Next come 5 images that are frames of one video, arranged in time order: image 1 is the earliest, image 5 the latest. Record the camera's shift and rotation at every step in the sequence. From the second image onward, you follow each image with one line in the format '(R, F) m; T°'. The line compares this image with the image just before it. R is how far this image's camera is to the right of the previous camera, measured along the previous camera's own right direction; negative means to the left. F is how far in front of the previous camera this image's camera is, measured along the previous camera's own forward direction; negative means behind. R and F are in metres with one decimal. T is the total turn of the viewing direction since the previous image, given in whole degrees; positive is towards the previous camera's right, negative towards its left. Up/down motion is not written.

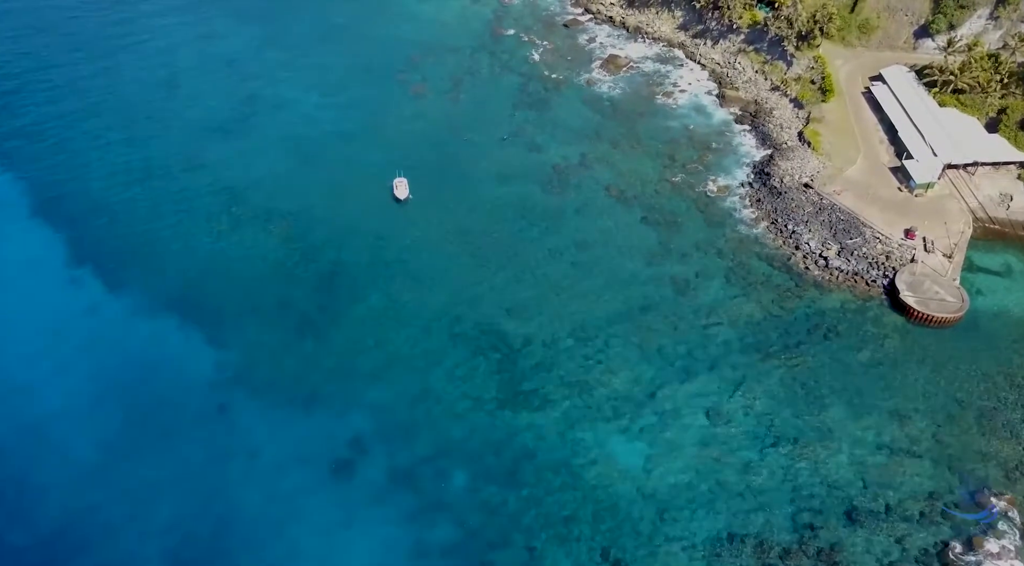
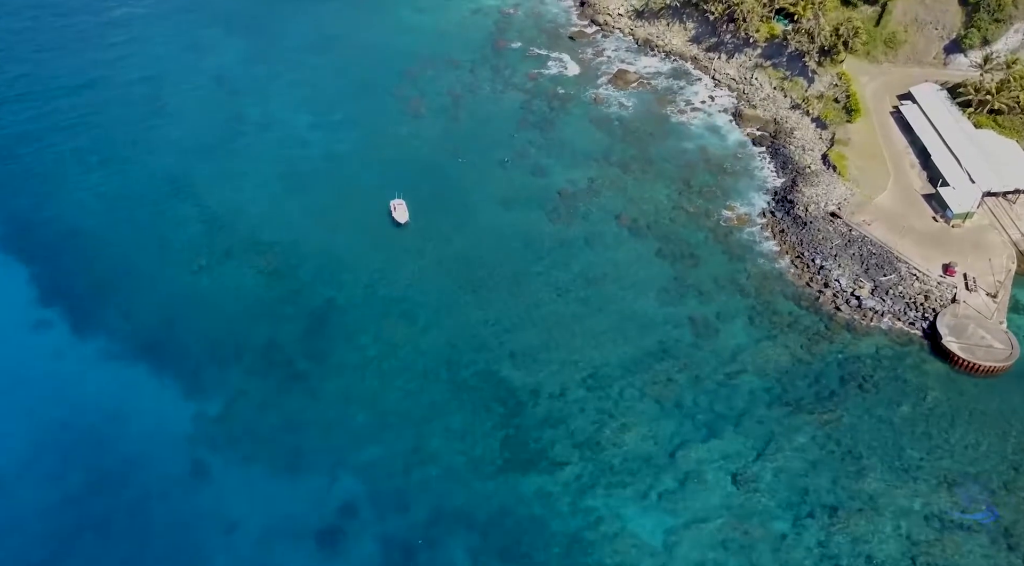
(-0.2, +6.2) m; 0°
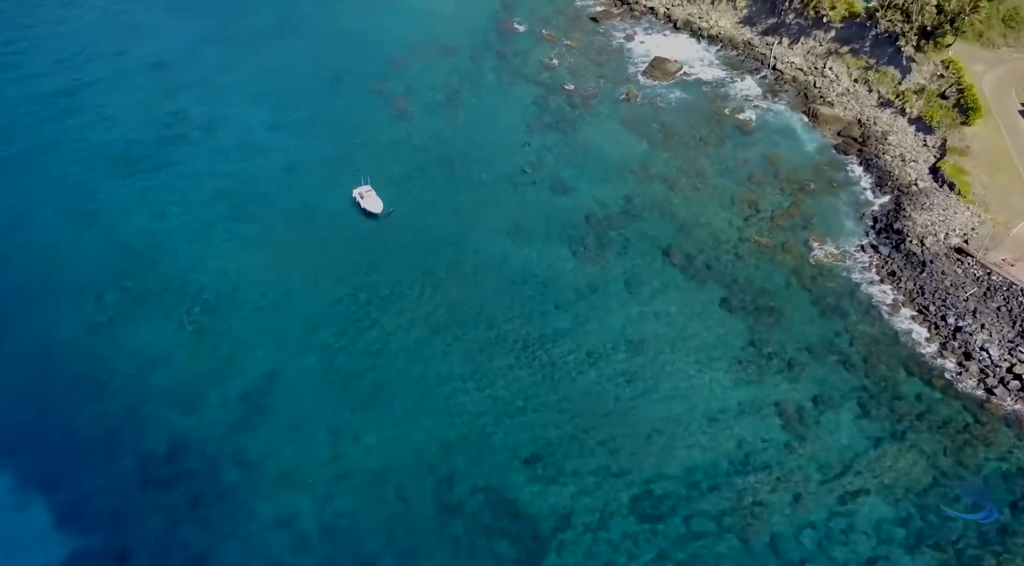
(-0.7, +20.7) m; 0°
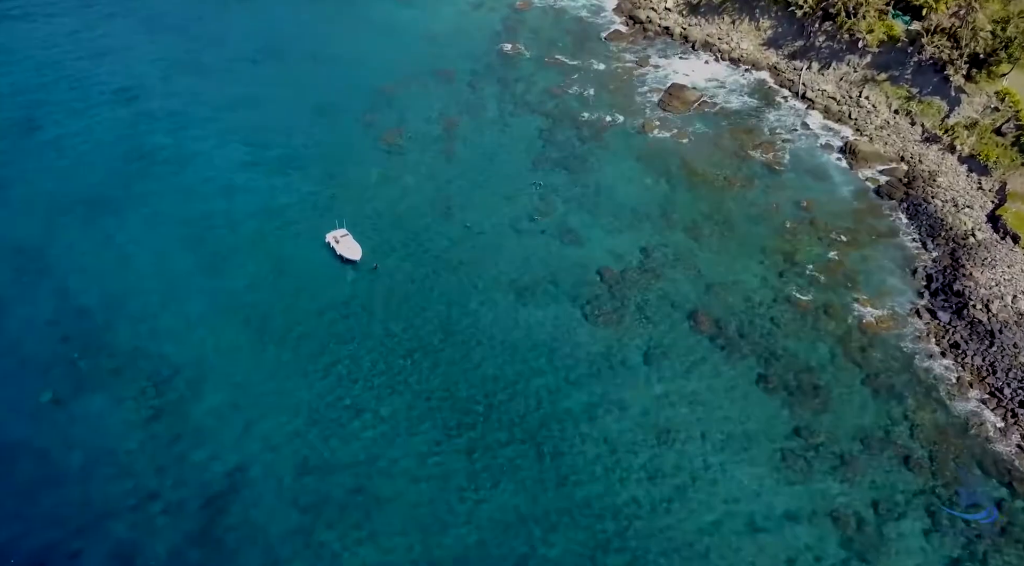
(-0.2, +7.8) m; 0°
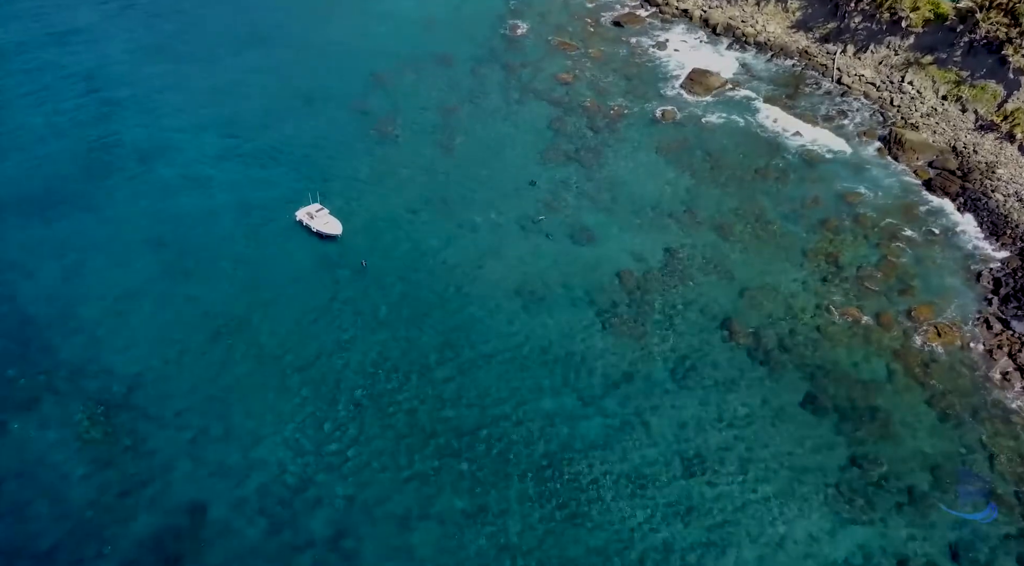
(-0.2, +7.0) m; 0°
